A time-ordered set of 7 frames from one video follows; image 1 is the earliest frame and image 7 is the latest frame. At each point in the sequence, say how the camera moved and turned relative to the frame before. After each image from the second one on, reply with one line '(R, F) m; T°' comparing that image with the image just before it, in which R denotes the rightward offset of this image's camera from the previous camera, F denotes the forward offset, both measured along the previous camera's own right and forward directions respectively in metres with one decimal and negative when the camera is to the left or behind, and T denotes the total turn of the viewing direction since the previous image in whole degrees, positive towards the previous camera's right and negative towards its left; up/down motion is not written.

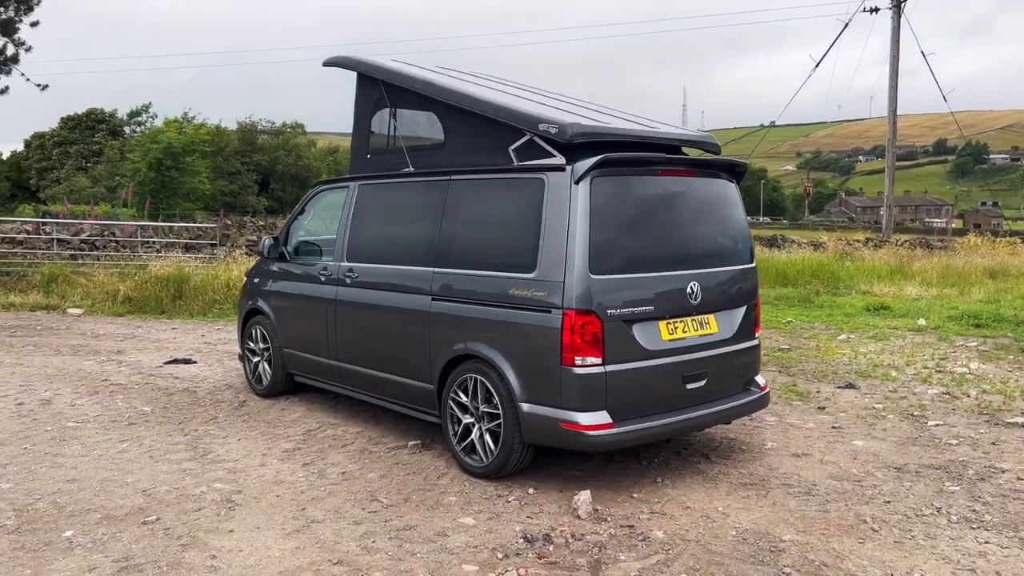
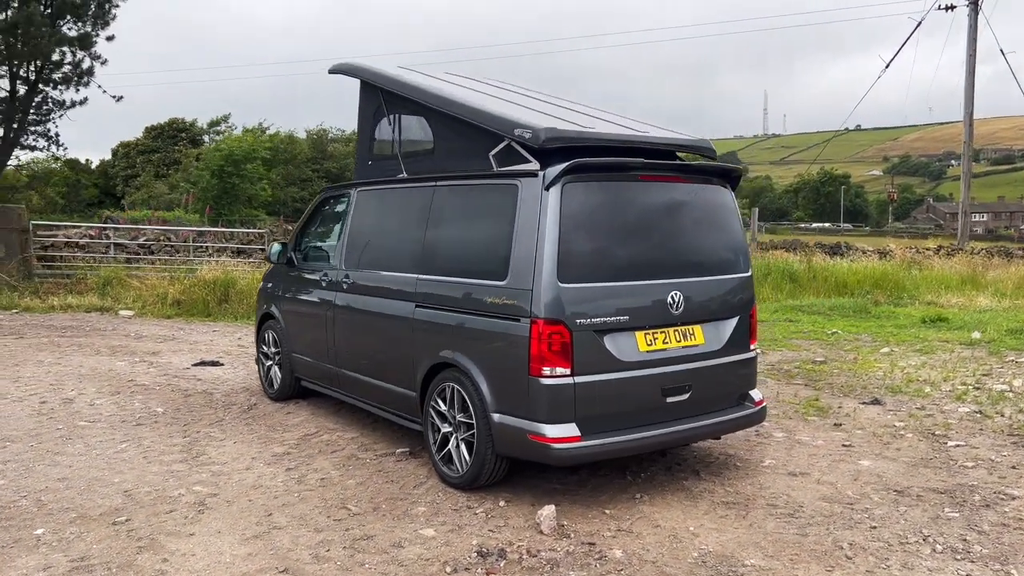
(+0.5, +0.1) m; -5°
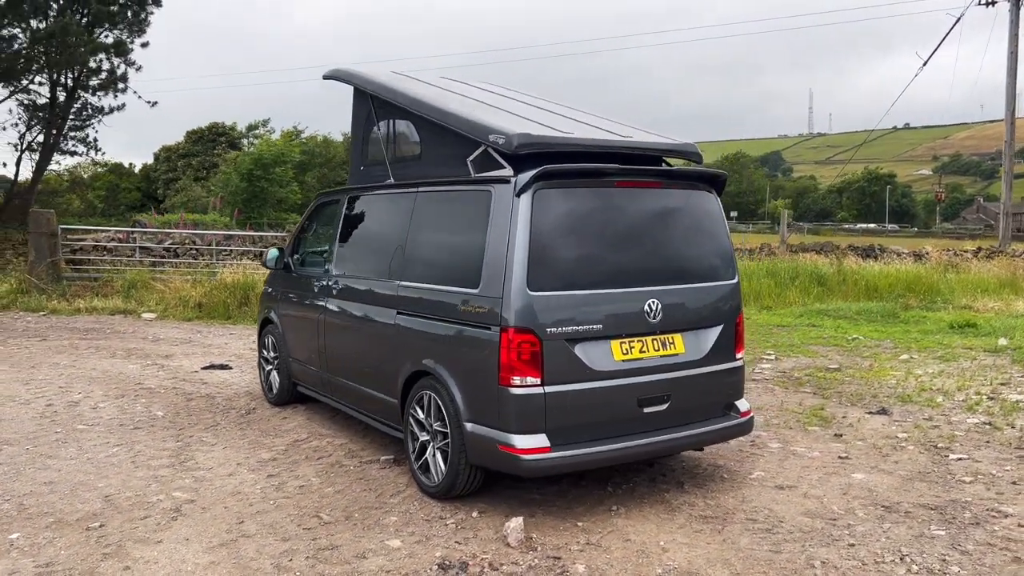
(+0.3, +0.1) m; -3°
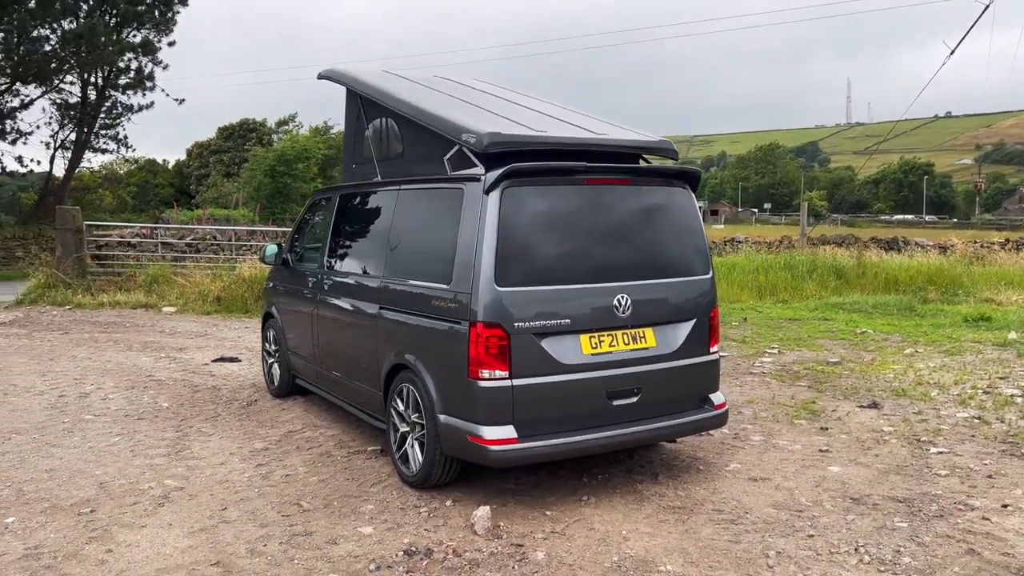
(+0.3, -0.1) m; -2°
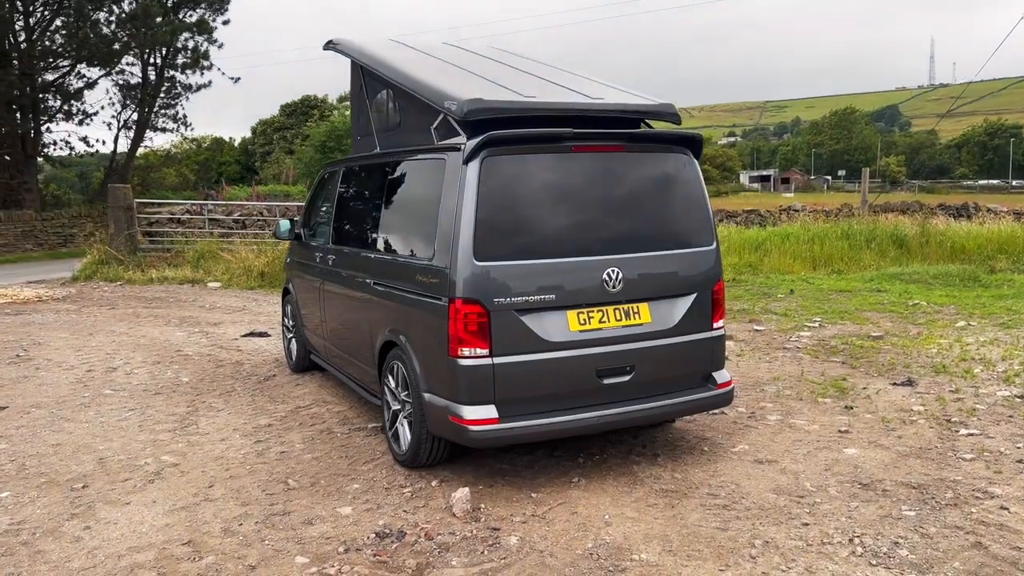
(+0.4, +0.2) m; -5°
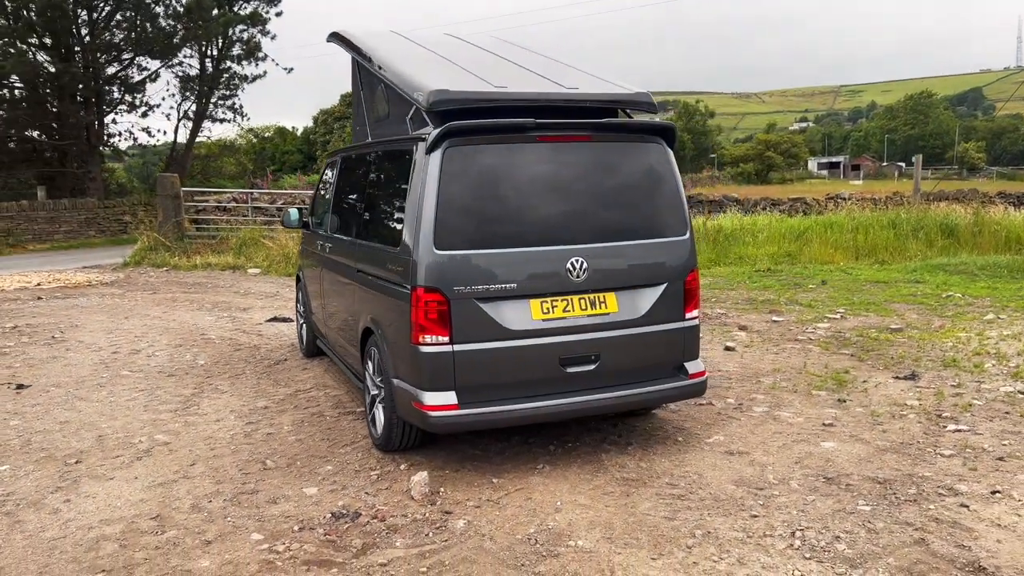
(+0.5, 0.0) m; -4°
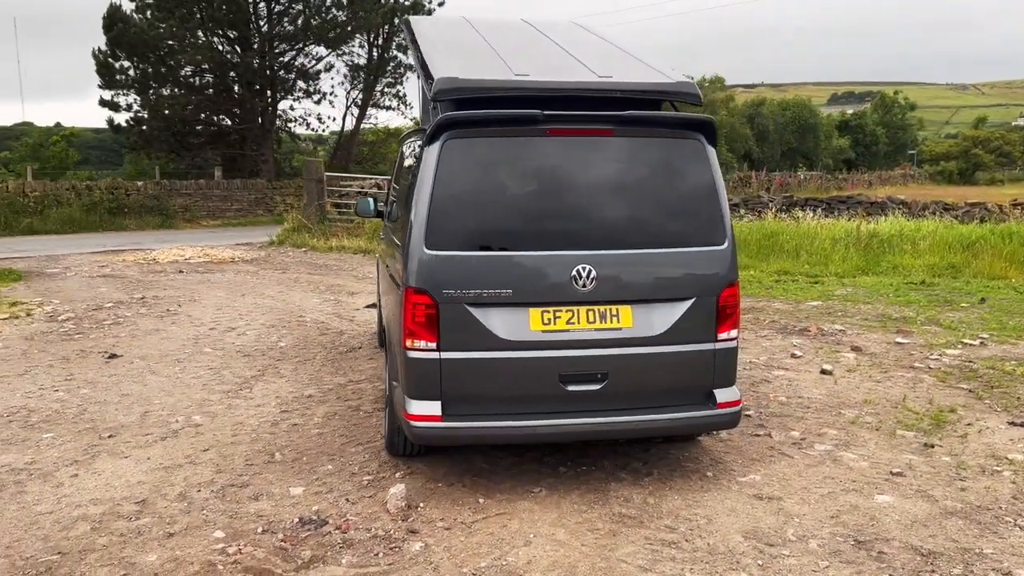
(+0.8, +0.4) m; -12°
